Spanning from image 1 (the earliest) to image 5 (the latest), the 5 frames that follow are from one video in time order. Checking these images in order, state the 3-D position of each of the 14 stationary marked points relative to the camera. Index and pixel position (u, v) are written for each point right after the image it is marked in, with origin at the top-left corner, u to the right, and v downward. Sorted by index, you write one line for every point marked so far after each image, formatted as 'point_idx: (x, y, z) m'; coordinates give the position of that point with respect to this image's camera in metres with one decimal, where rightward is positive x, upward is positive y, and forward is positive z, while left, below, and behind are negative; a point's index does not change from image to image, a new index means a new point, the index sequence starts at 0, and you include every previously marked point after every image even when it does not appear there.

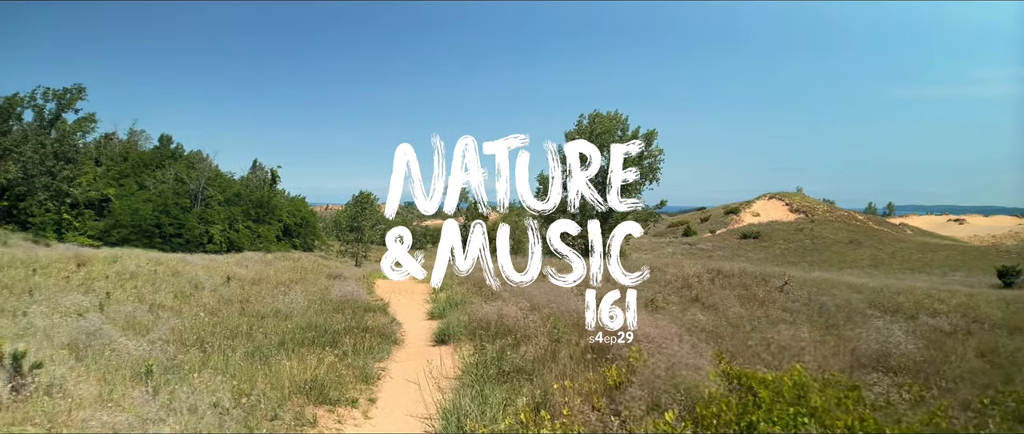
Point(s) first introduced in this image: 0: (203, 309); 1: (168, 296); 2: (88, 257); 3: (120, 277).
0: (-6.2, -1.9, +9.5) m
1: (-7.7, -1.8, +10.4) m
2: (-12.7, -1.2, +13.9) m
3: (-10.1, -1.5, +12.0) m
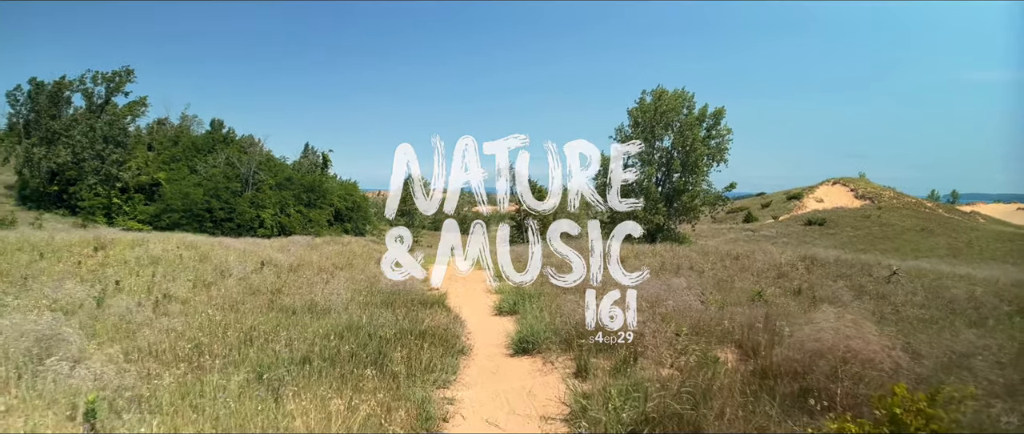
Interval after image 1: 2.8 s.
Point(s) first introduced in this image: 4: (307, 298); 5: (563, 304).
0: (-4.7, -1.4, +7.6) m
1: (-6.1, -1.3, +8.7) m
2: (-10.9, -0.6, +12.6) m
3: (-8.4, -1.0, +10.5) m
4: (-3.6, -1.4, +8.1) m
5: (+0.8, -1.3, +7.0) m
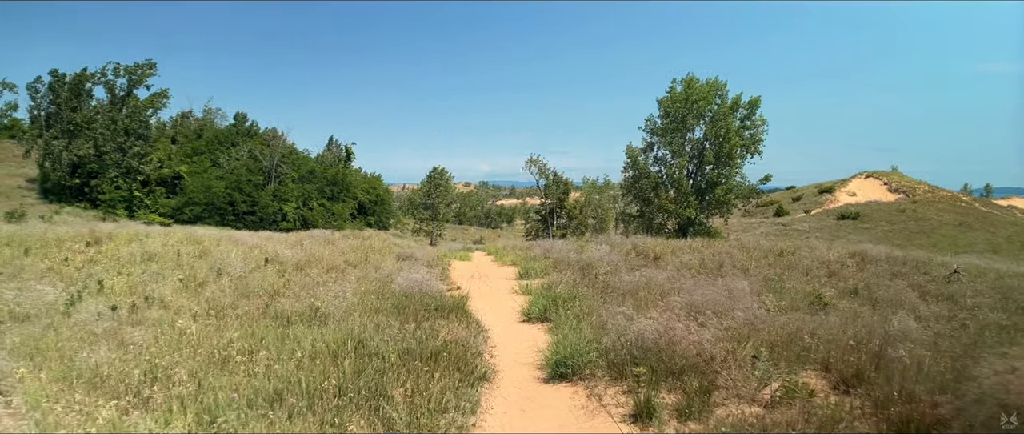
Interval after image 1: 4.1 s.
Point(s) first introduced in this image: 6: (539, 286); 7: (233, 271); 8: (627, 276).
0: (-4.3, -1.3, +6.7) m
1: (-5.6, -1.1, +7.8) m
2: (-10.3, -0.4, +11.9) m
3: (-7.9, -0.9, +9.7) m
4: (-3.1, -1.3, +7.1) m
5: (+1.2, -1.2, +5.8) m
6: (+0.6, -1.5, +9.9) m
7: (-5.3, -1.0, +8.8) m
8: (+2.2, -1.2, +9.2) m
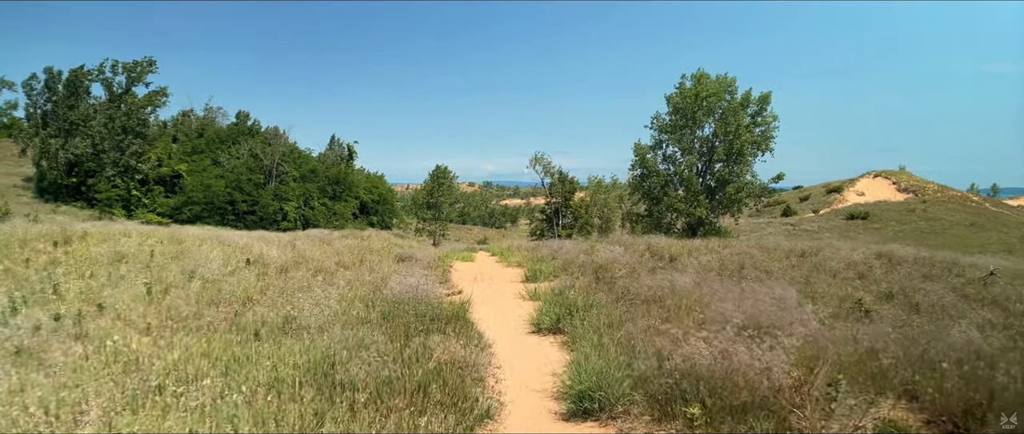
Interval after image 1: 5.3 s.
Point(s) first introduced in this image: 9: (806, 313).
0: (-4.2, -1.2, +5.7) m
1: (-5.5, -1.1, +6.9) m
2: (-10.1, -0.4, +11.0) m
3: (-7.7, -0.8, +8.8) m
4: (-3.0, -1.2, +6.1) m
5: (+1.3, -1.2, +4.8) m
6: (+0.7, -1.4, +8.9) m
7: (-5.1, -1.0, +7.9) m
8: (+2.4, -1.1, +8.2) m
9: (+3.7, -1.2, +5.8) m
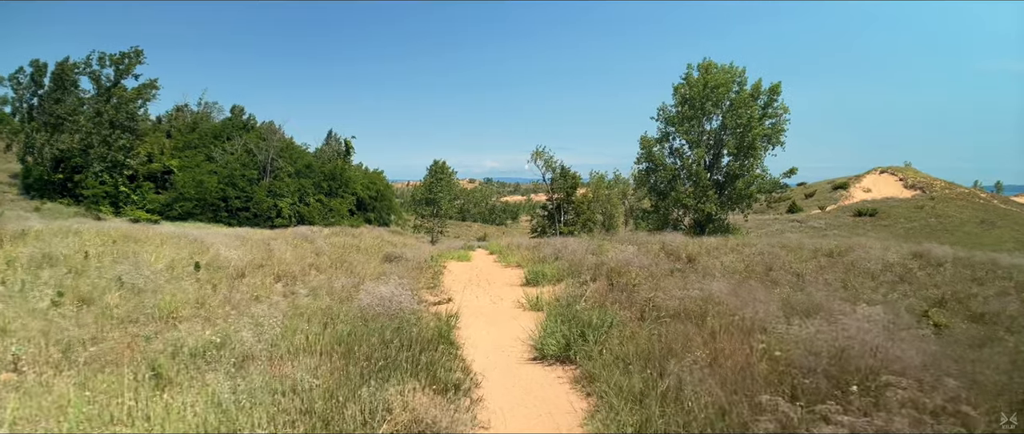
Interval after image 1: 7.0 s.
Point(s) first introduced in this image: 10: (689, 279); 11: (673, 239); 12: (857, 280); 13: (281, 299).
0: (-4.3, -1.1, +4.3) m
1: (-5.5, -1.0, +5.4) m
2: (-10.1, -0.3, +9.6) m
3: (-7.8, -0.7, +7.4) m
4: (-3.1, -1.2, +4.7) m
5: (+1.2, -1.1, +3.4) m
6: (+0.7, -1.3, +7.5) m
7: (-5.2, -0.9, +6.5) m
8: (+2.3, -1.0, +6.7) m
9: (+3.6, -1.1, +4.4) m
10: (+3.0, -1.1, +7.9) m
11: (+5.7, -0.8, +16.6) m
12: (+8.0, -1.5, +10.7) m
13: (-3.1, -1.1, +6.3) m
